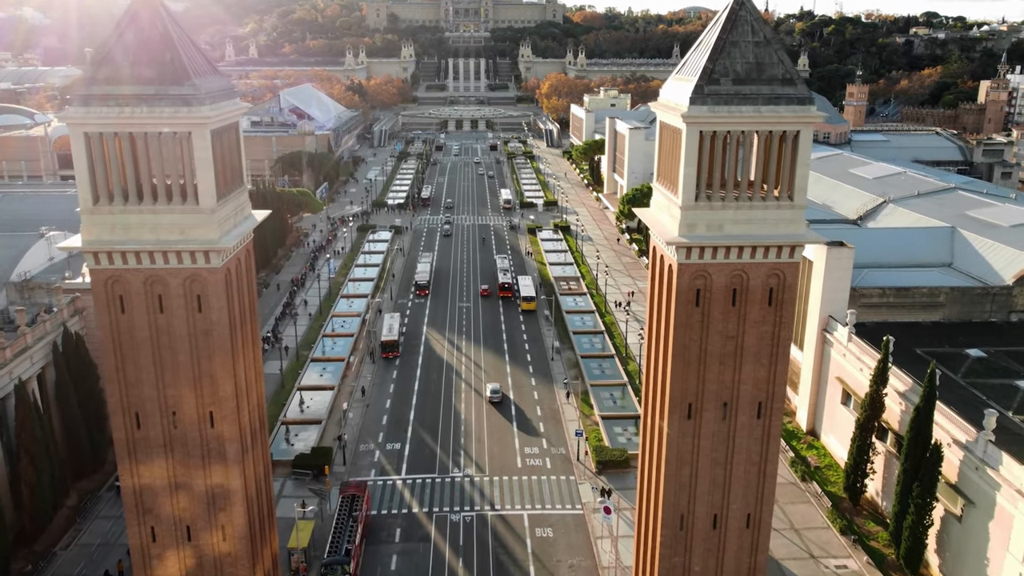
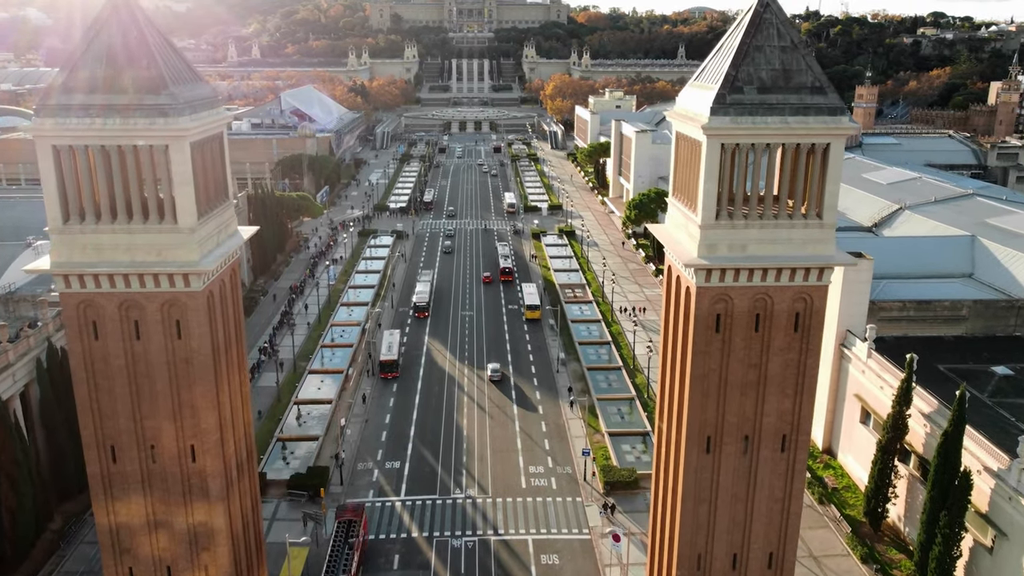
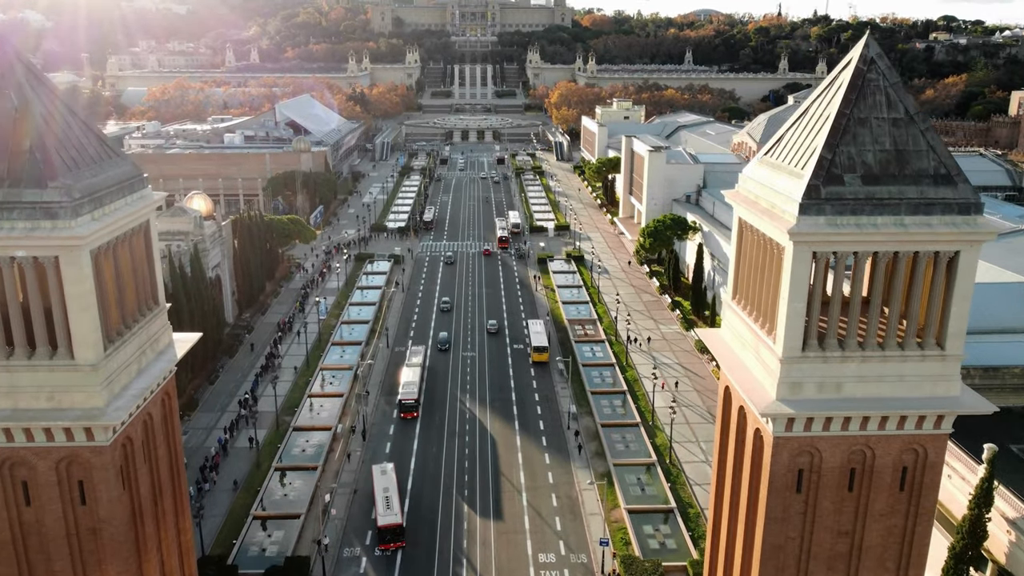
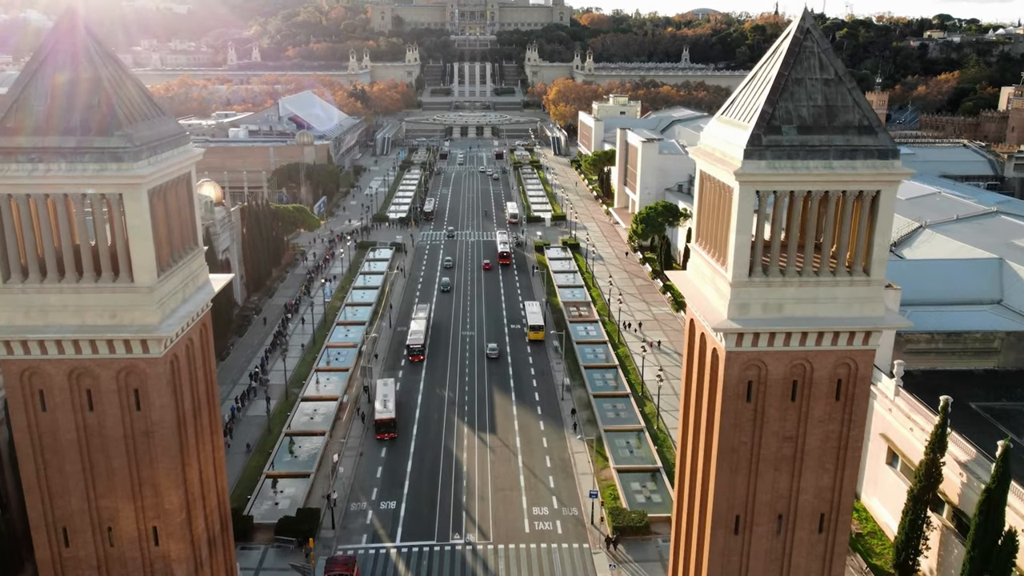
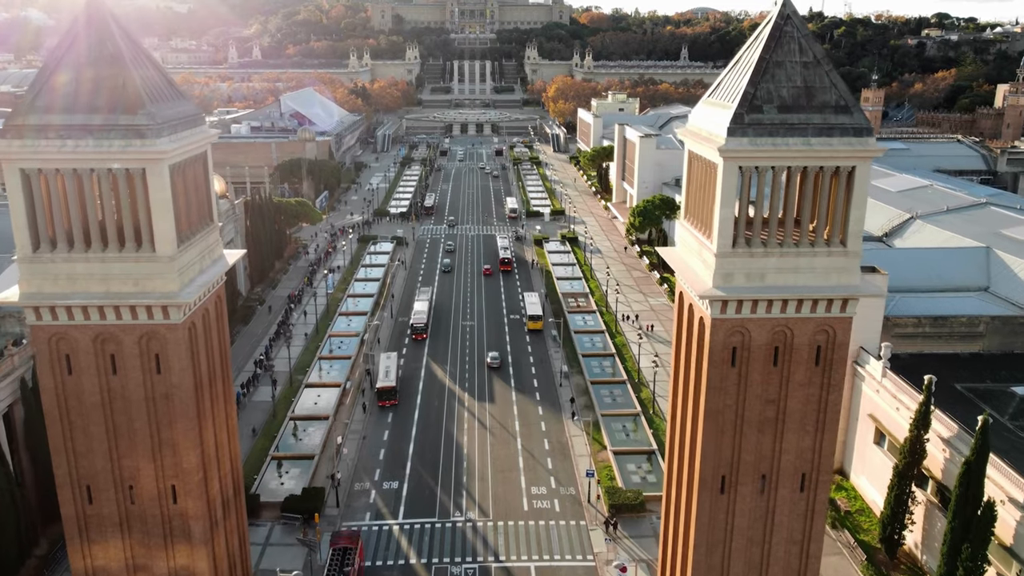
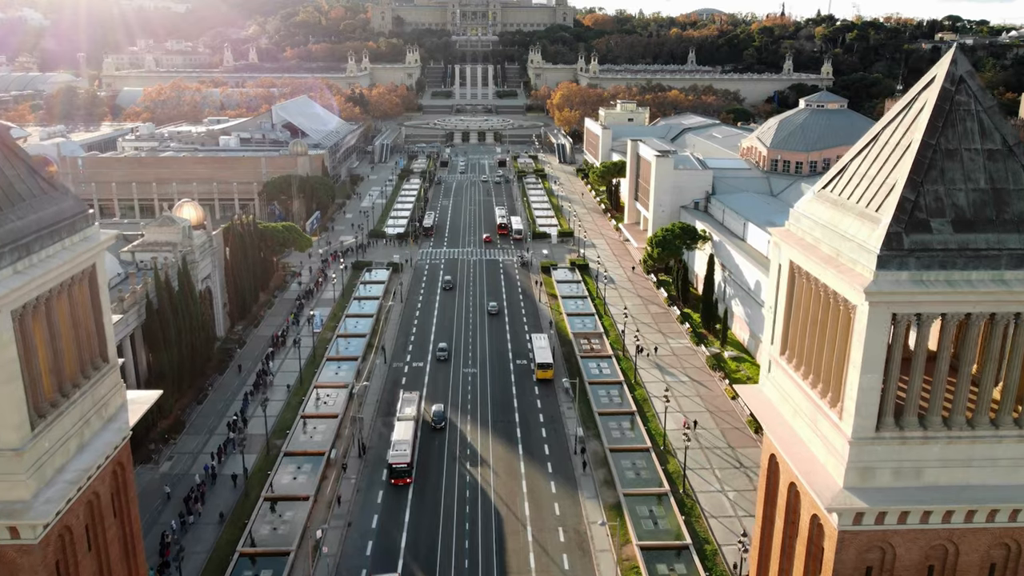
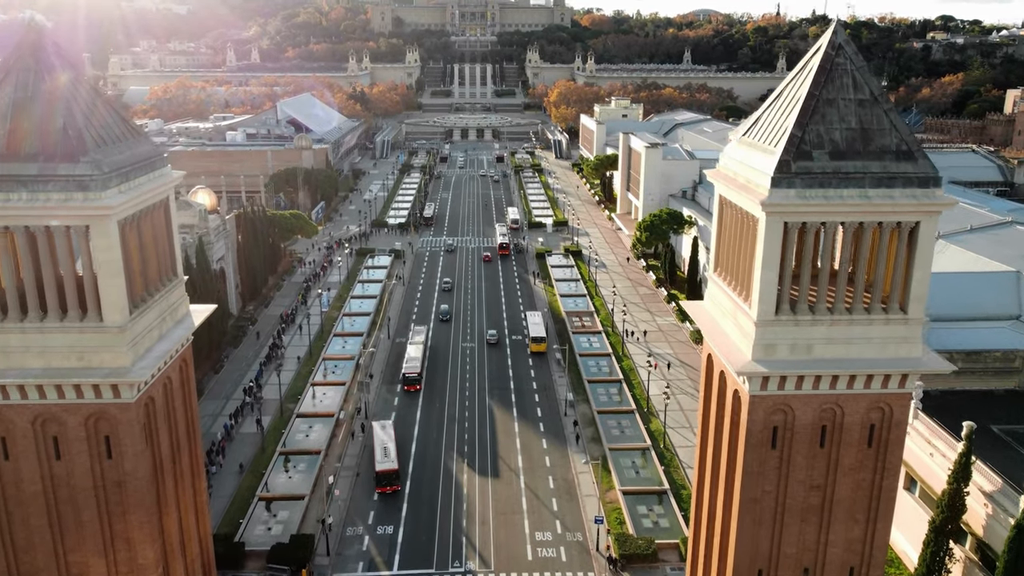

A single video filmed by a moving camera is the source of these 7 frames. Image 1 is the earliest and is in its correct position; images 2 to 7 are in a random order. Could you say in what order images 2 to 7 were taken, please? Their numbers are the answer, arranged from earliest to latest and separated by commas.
2, 5, 4, 7, 3, 6
